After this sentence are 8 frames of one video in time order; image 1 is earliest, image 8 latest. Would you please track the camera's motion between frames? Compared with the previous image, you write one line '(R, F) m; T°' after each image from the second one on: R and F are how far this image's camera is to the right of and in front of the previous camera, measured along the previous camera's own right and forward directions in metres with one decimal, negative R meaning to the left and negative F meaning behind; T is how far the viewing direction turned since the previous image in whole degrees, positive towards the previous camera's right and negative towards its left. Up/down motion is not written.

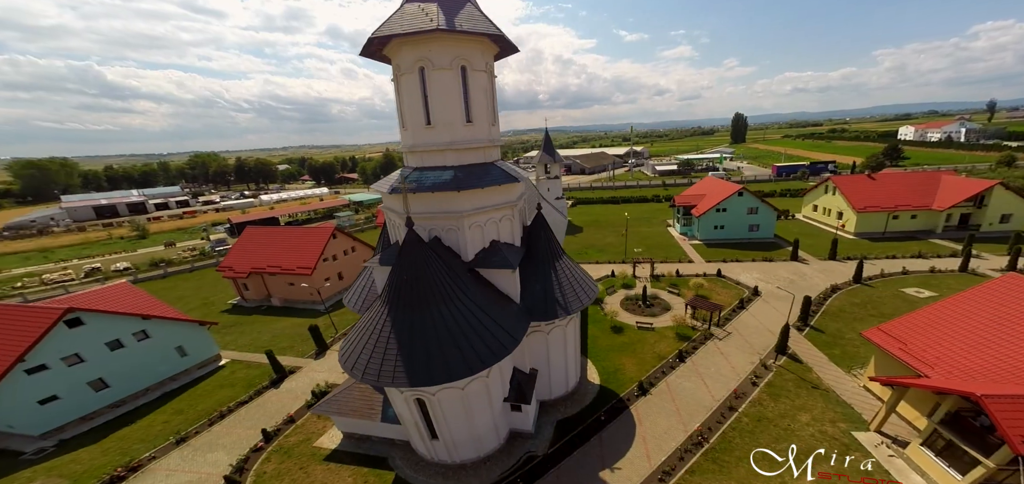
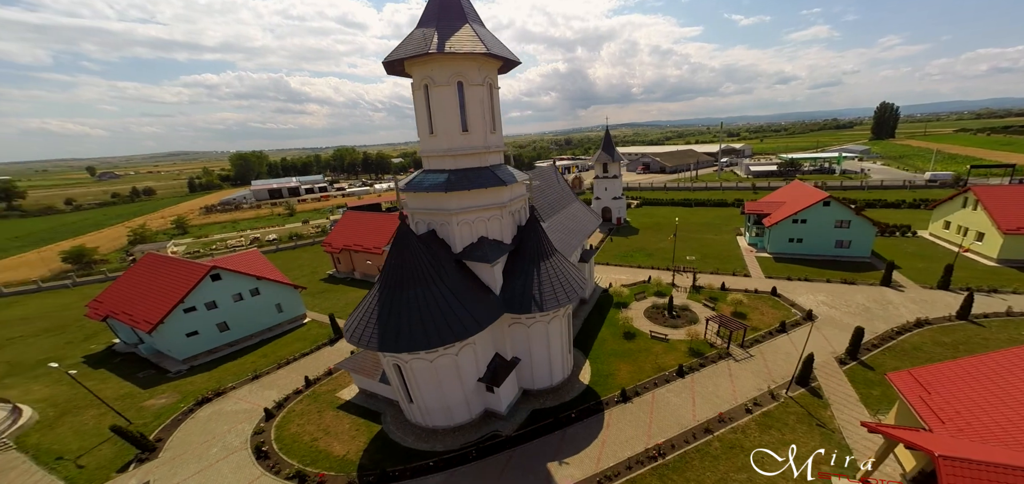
(+4.6, -0.7) m; -14°
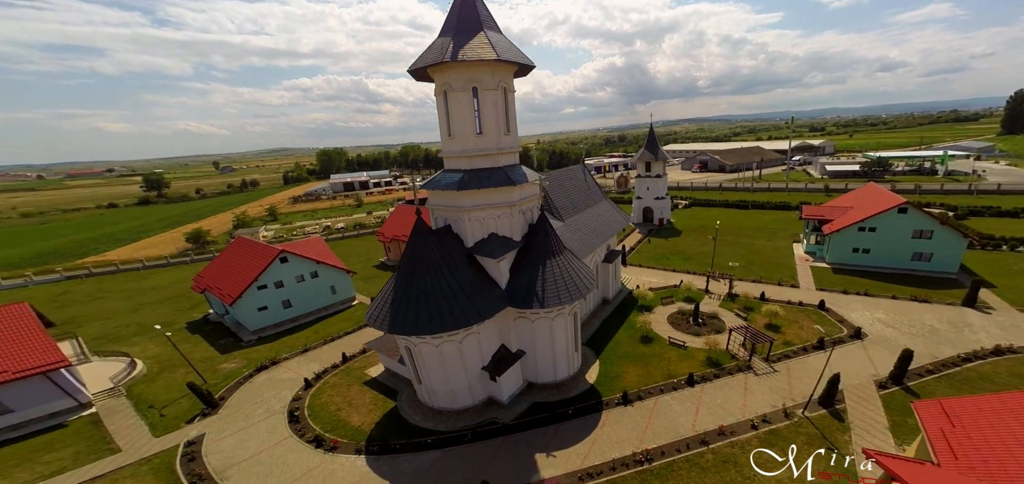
(+2.3, -0.5) m; -9°
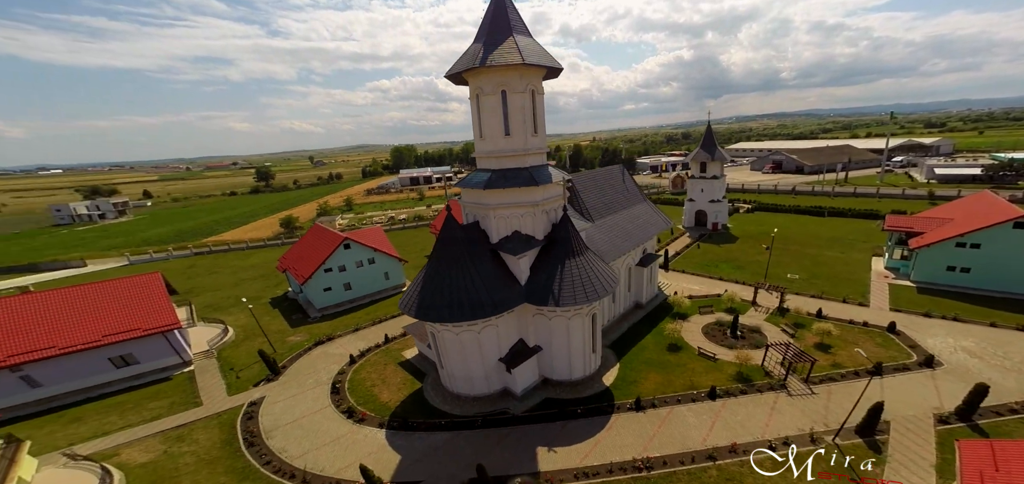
(+1.9, -0.5) m; -9°
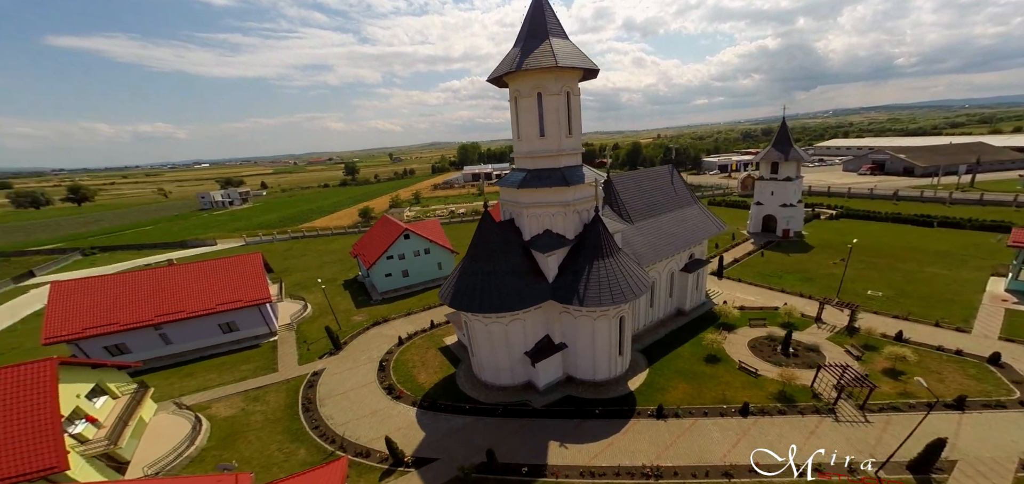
(+1.7, -0.5) m; -10°
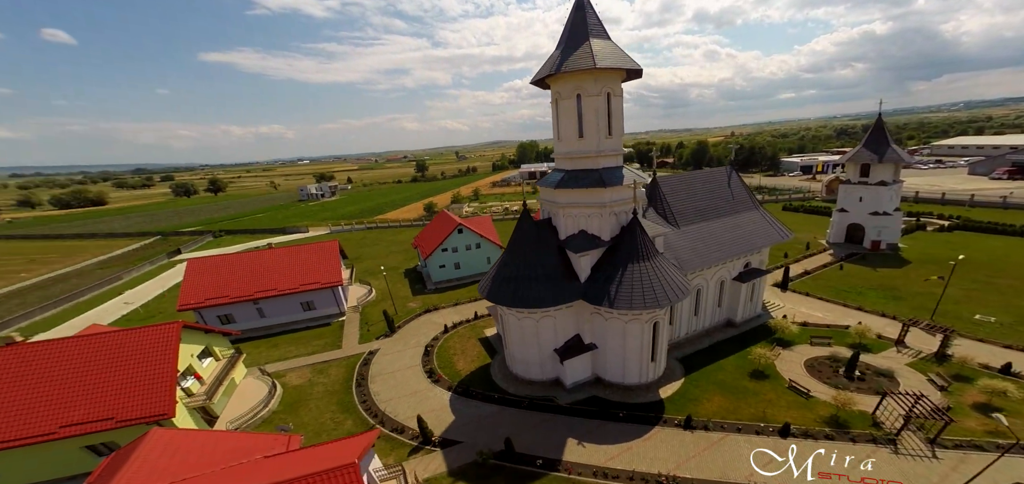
(+1.5, -0.5) m; -10°
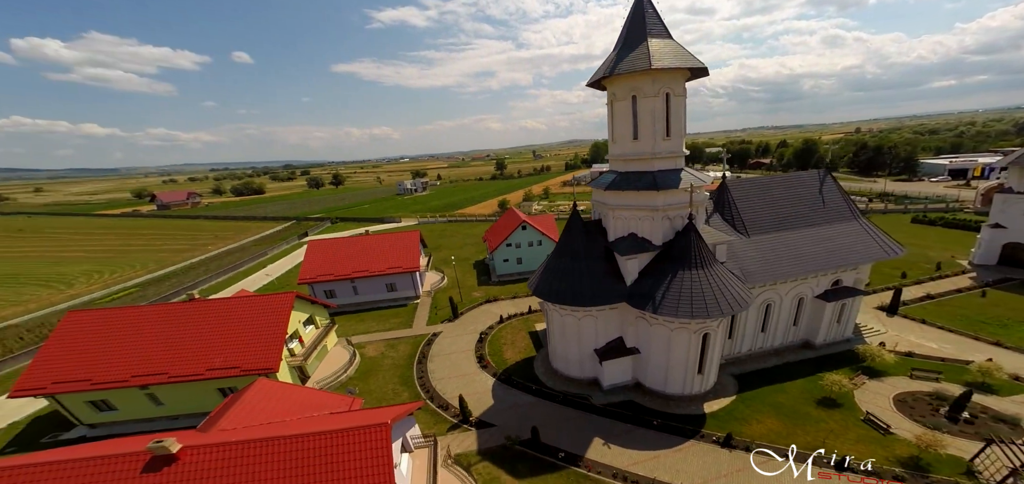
(+1.9, -0.5) m; -13°
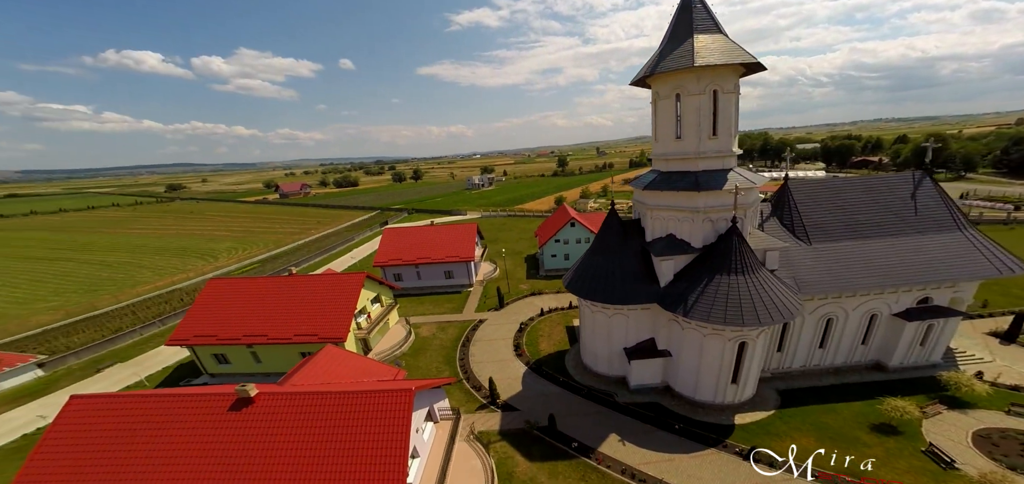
(+1.9, -0.5) m; -11°
